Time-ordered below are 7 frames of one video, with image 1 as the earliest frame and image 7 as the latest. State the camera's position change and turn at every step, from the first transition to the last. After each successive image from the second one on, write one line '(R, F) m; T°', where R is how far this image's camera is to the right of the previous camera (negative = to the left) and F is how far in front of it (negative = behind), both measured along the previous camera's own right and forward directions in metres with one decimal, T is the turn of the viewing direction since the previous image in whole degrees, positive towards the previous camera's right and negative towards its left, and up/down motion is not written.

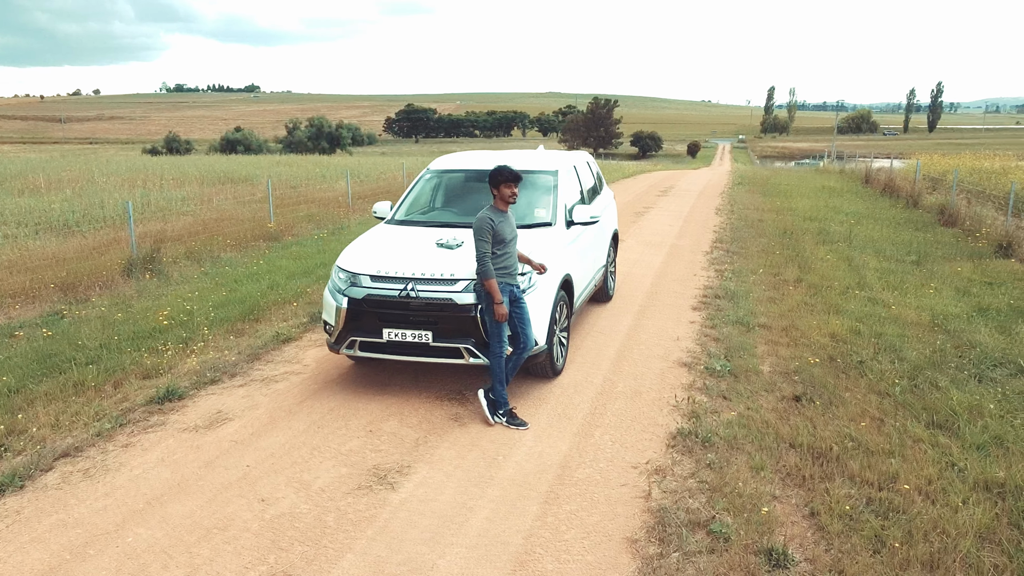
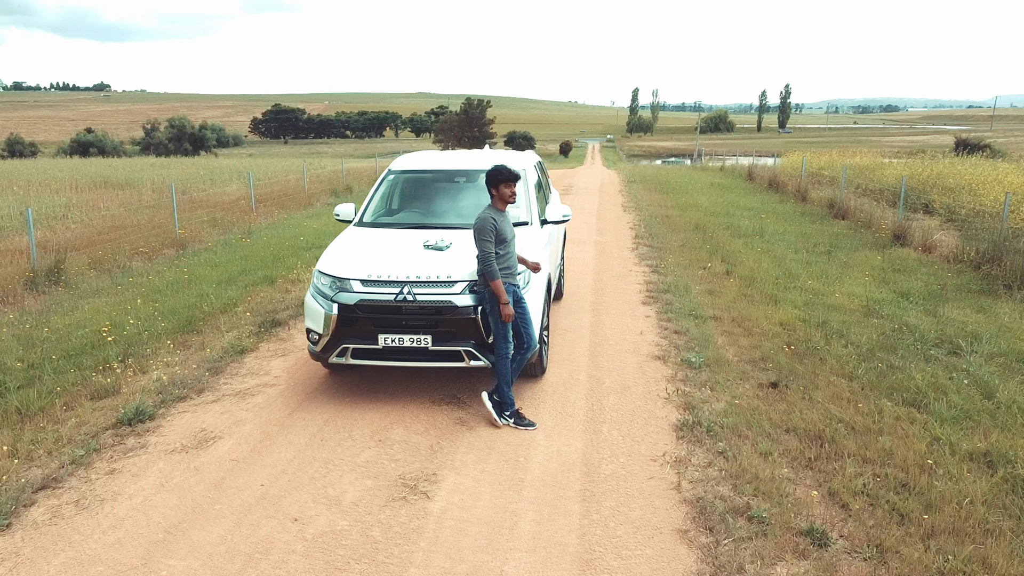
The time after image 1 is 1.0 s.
(-0.7, +0.1) m; +9°
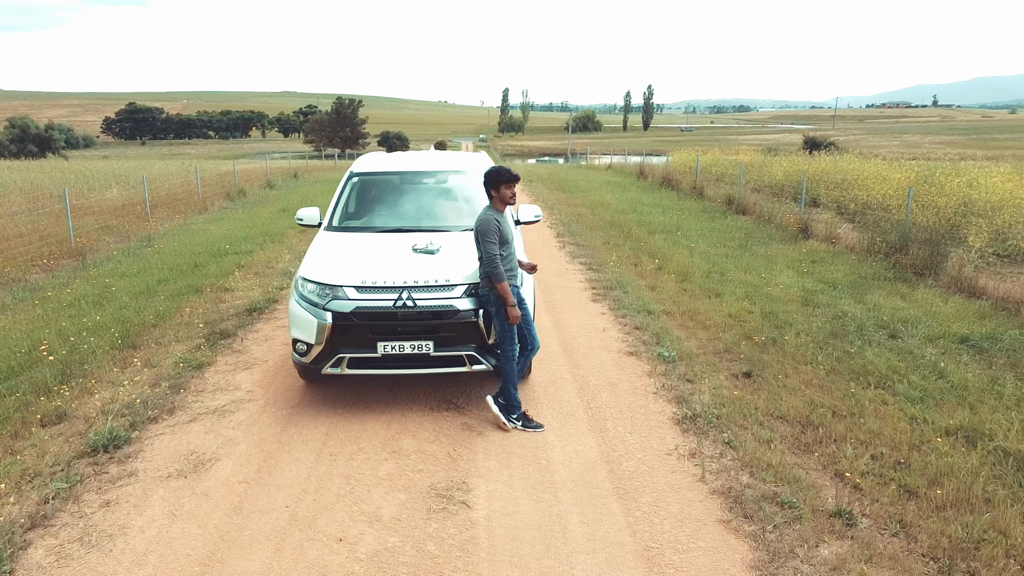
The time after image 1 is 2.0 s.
(-0.7, +0.1) m; +9°
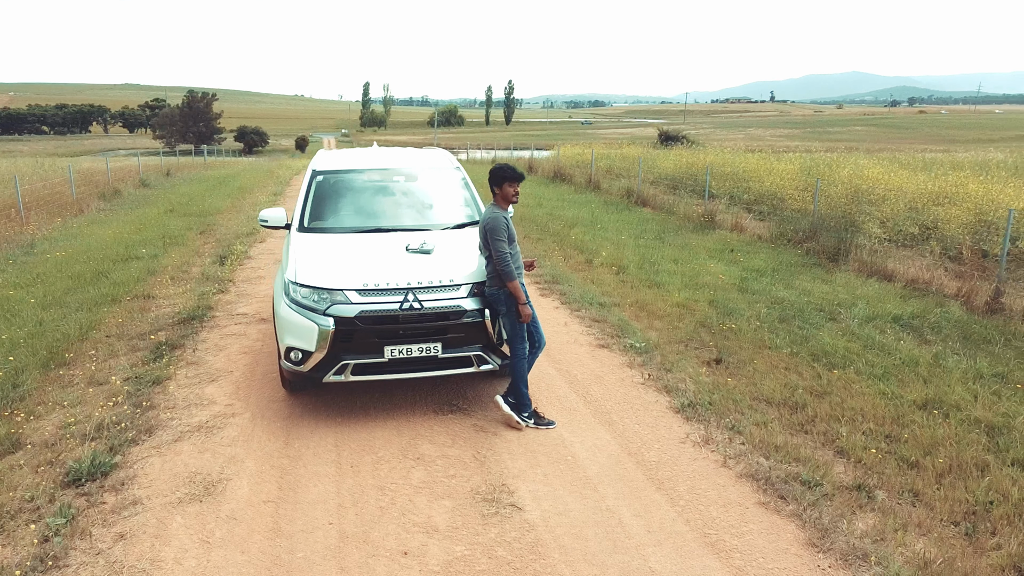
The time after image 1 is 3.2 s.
(-0.8, +0.1) m; +9°
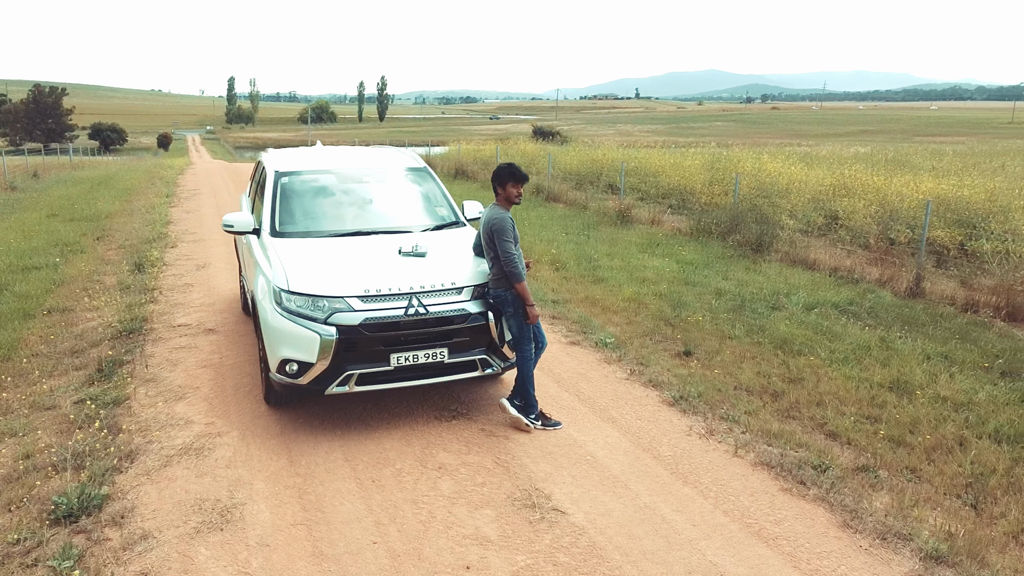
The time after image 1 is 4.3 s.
(-0.7, +0.1) m; +9°
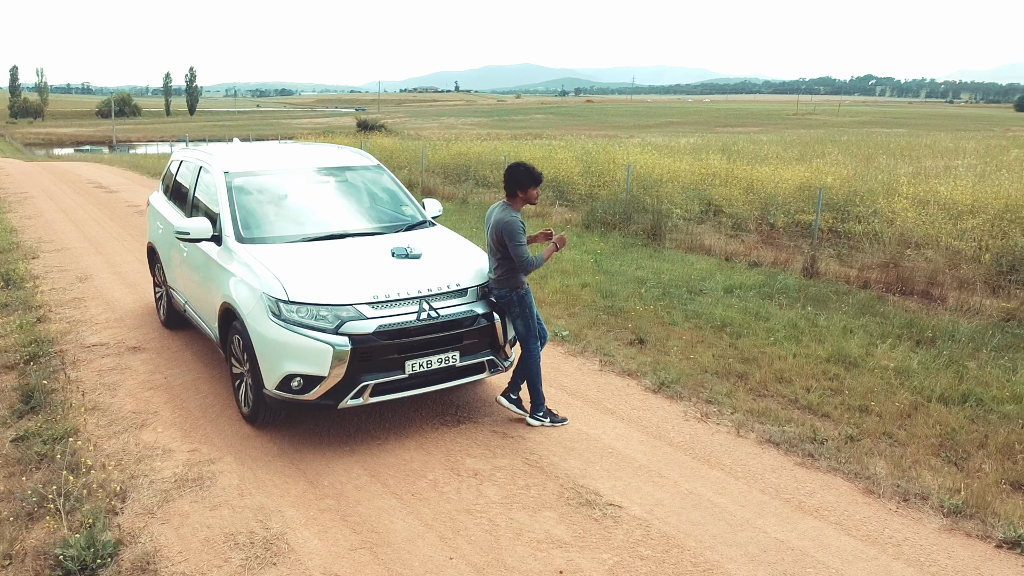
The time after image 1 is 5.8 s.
(-1.0, +0.2) m; +12°
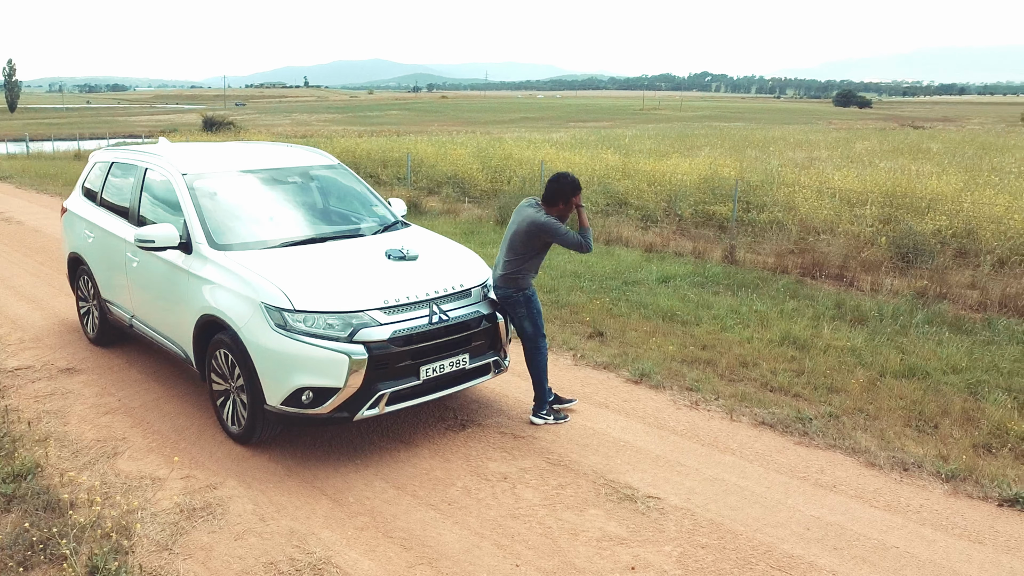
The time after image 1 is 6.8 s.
(-0.8, +0.1) m; +10°
